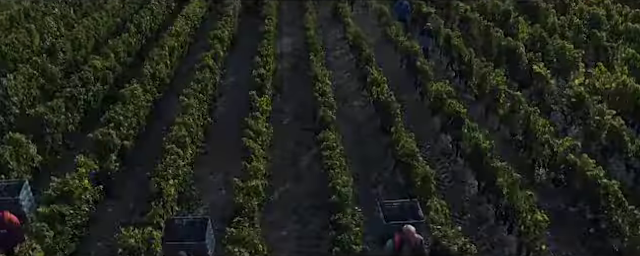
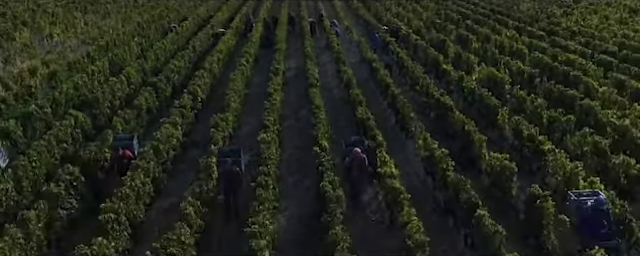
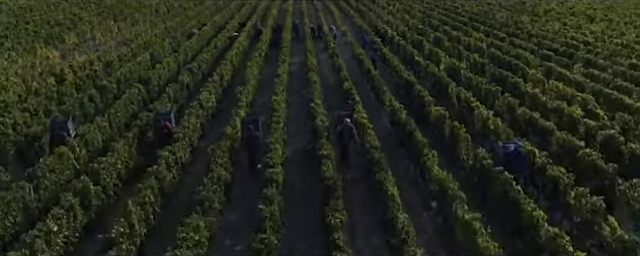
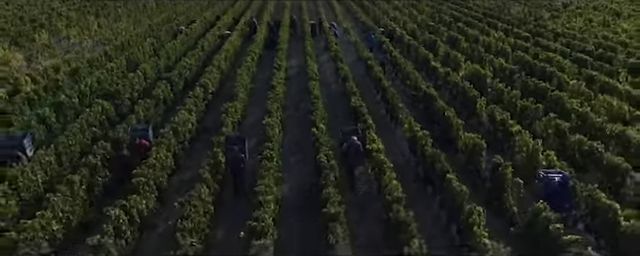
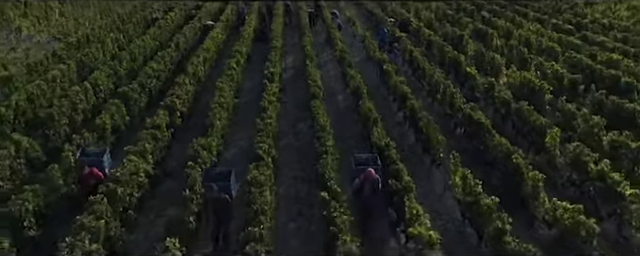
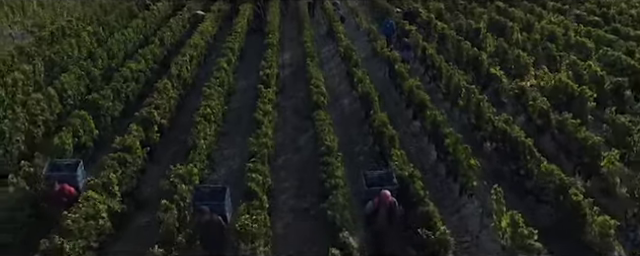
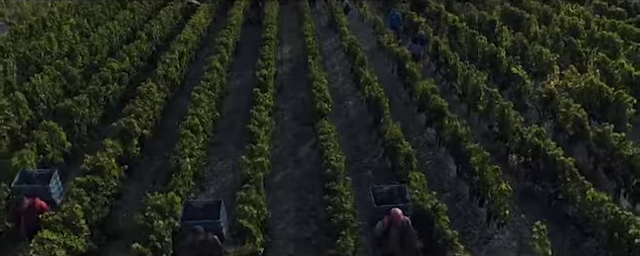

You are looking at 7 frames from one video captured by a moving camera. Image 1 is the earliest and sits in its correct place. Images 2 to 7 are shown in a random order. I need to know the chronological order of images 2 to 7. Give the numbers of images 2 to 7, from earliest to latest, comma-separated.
7, 6, 5, 2, 4, 3
